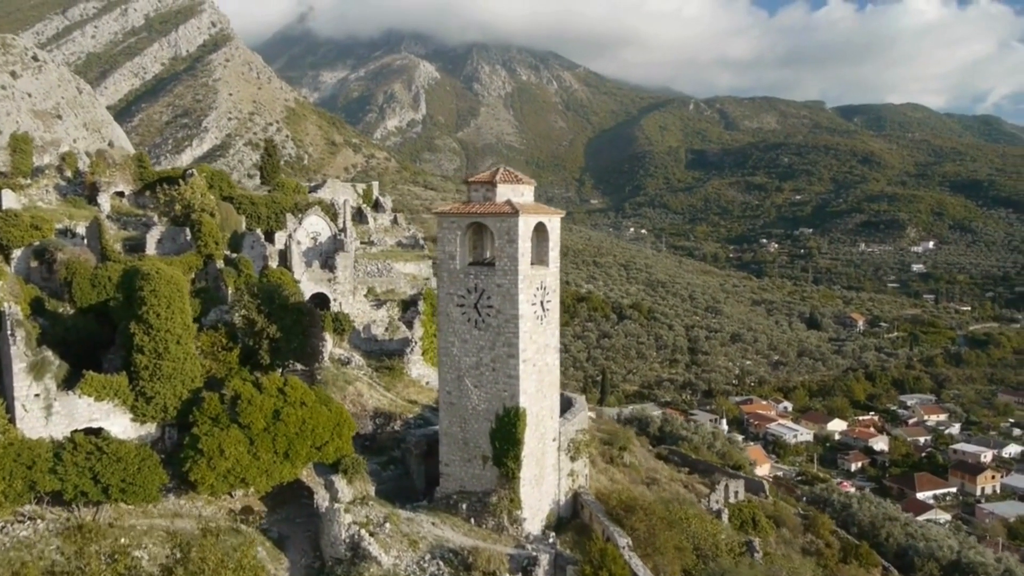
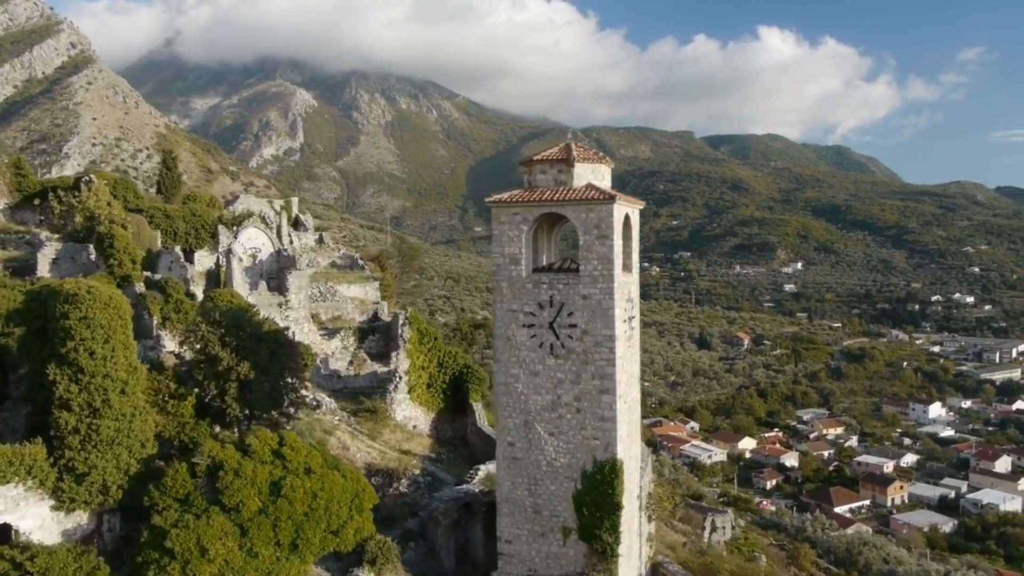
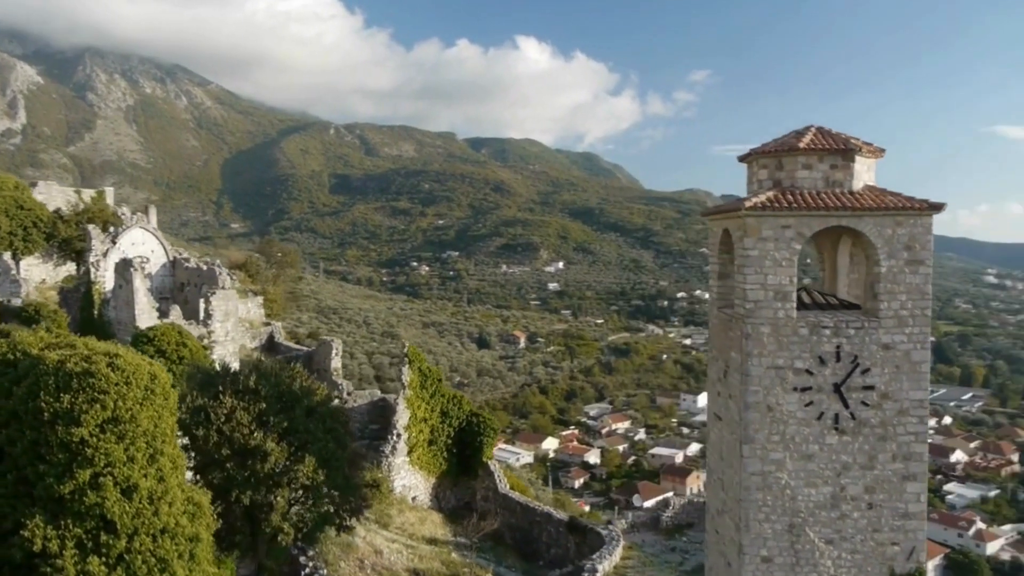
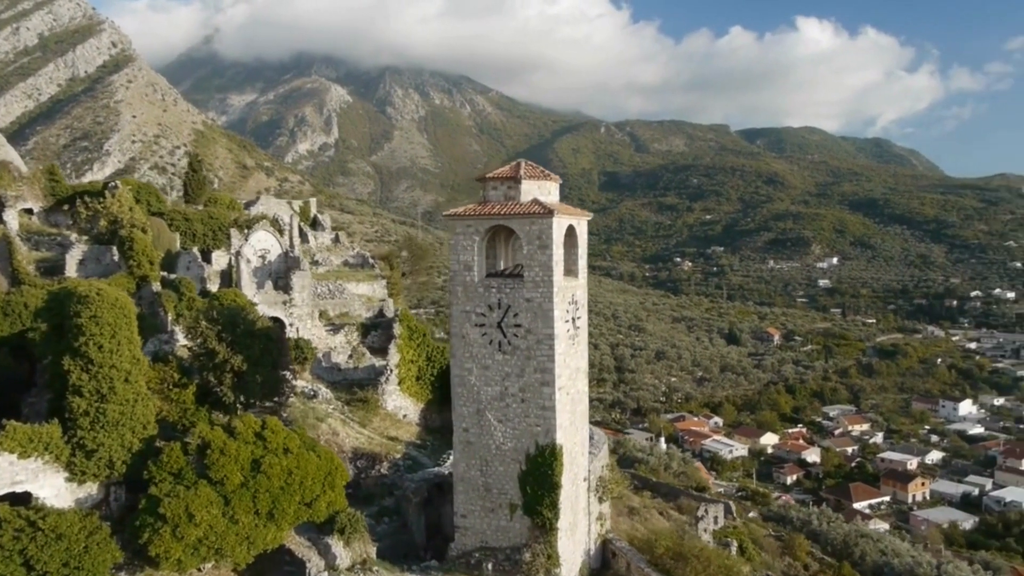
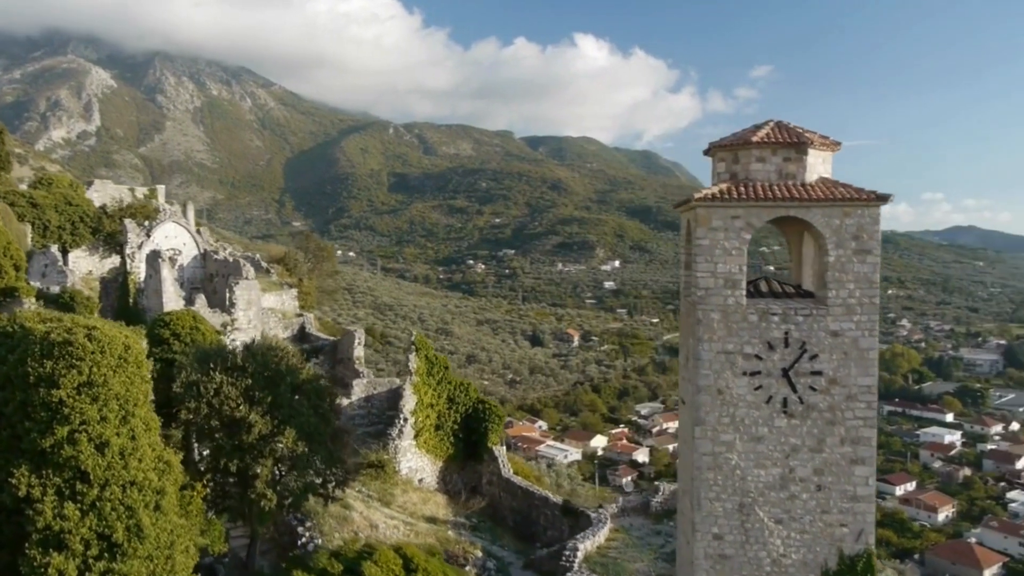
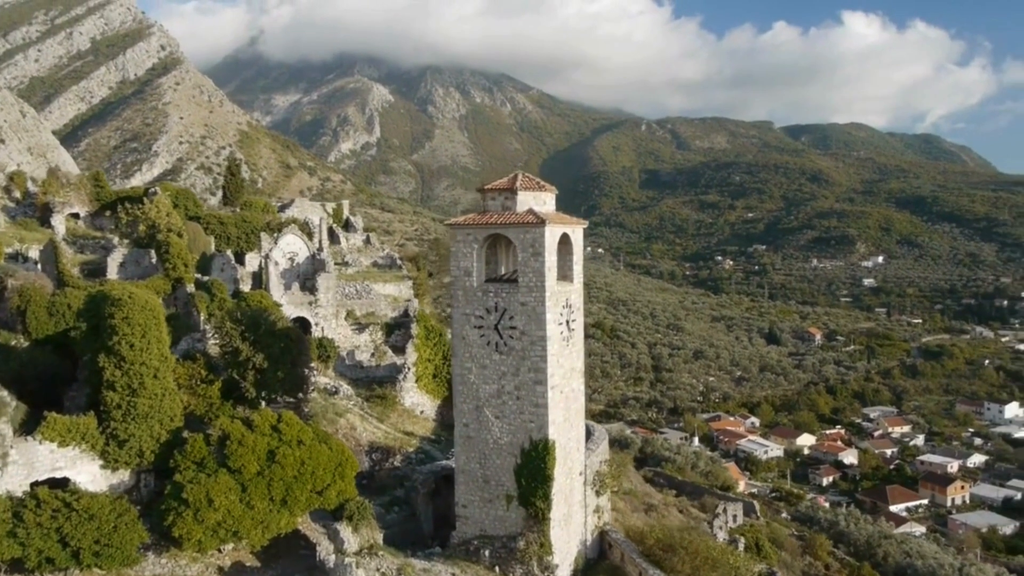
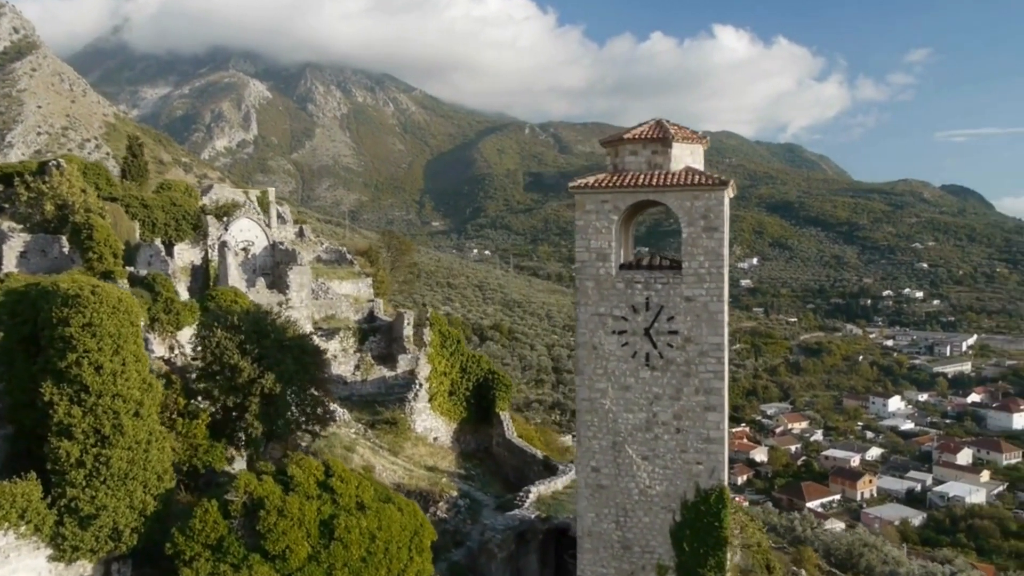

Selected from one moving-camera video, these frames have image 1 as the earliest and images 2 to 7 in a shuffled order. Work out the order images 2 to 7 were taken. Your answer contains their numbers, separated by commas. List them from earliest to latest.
6, 4, 2, 7, 5, 3
